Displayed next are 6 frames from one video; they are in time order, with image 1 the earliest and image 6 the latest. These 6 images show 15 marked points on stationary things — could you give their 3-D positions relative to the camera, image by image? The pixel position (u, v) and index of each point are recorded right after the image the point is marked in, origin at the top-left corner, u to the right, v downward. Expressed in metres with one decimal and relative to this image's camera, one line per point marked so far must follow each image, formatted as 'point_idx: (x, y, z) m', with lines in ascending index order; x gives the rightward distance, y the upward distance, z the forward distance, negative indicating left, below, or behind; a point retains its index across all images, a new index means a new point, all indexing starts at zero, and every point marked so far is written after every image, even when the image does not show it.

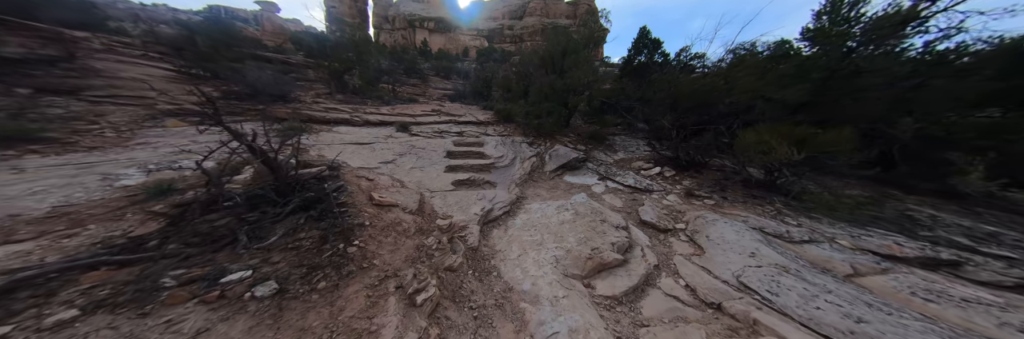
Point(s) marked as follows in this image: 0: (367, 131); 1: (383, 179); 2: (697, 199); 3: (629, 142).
0: (-5.5, +1.3, +8.0) m
1: (-2.8, -0.2, +4.6) m
2: (+3.5, -0.6, +4.0) m
3: (+4.4, +1.0, +8.2) m
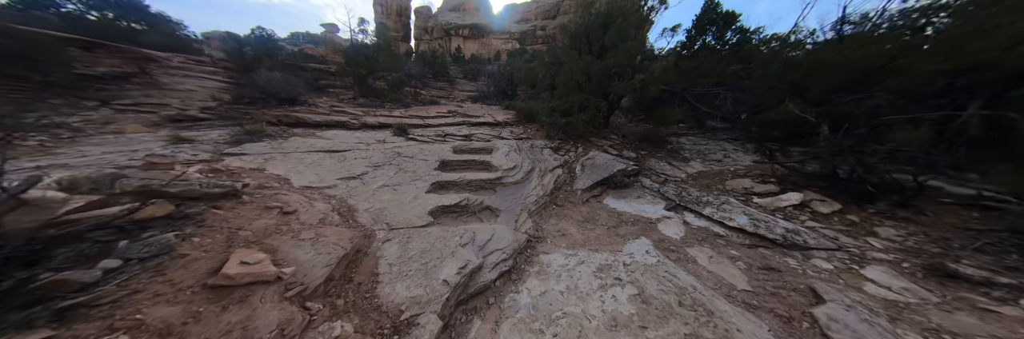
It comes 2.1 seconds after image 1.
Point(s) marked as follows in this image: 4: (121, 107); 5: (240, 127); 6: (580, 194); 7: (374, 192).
0: (-4.9, +1.0, +6.8) m
1: (-2.7, -0.6, +3.0) m
2: (+3.5, -0.9, +1.6) m
3: (+5.0, +0.6, +5.6) m
4: (-13.9, +2.3, +7.8) m
5: (-7.3, +1.2, +5.7) m
6: (+1.4, -0.6, +4.8) m
7: (-2.6, -0.4, +4.0) m
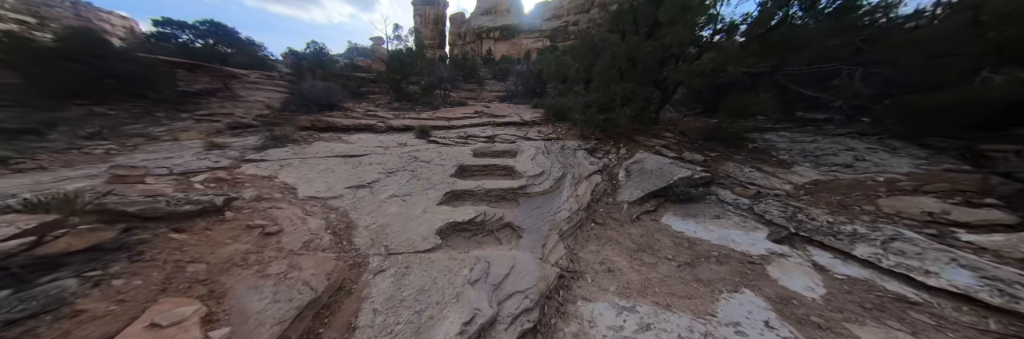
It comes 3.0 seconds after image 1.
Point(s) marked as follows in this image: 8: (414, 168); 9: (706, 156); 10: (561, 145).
0: (-4.1, +0.9, +6.6) m
1: (-2.4, -0.7, +2.6) m
2: (+3.5, -1.0, +0.3) m
3: (+5.6, +0.5, +4.1) m
4: (-12.8, +2.2, +8.9) m
5: (-6.5, +1.0, +5.9) m
6: (+2.0, -0.7, +3.7) m
7: (-2.2, -0.6, +3.5) m
8: (-2.2, 0.0, +4.7) m
9: (+4.0, +0.3, +4.4) m
10: (+1.4, +0.7, +6.3) m
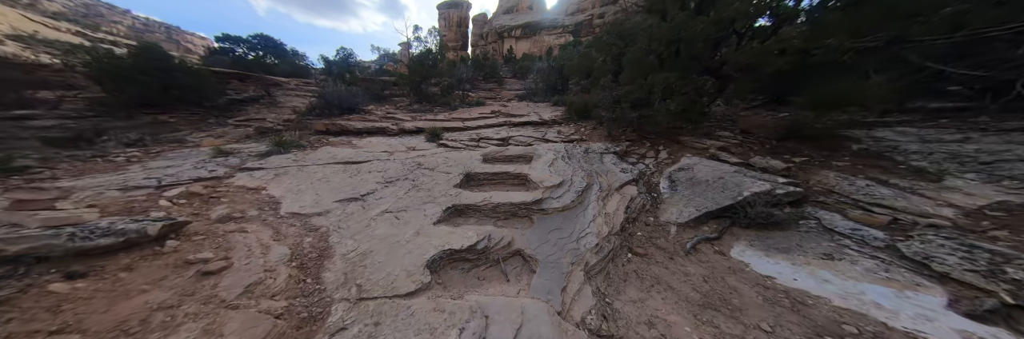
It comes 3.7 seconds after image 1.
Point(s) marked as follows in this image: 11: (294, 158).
0: (-3.6, +0.7, +6.2) m
1: (-2.3, -0.9, +2.1) m
2: (+3.3, -1.2, -0.8) m
3: (+5.7, +0.3, +2.8) m
4: (-12.1, +2.0, +9.3) m
5: (-6.1, +0.9, +5.8) m
6: (+2.1, -0.9, +2.8) m
7: (-2.0, -0.7, +3.0) m
8: (-1.9, -0.2, +4.2) m
9: (+4.3, +0.1, +3.3) m
10: (+1.8, +0.5, +5.4) m
11: (-4.7, +0.2, +4.6) m
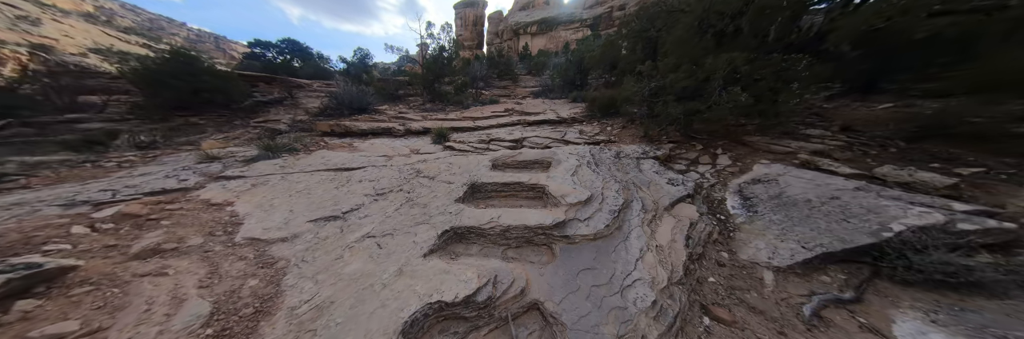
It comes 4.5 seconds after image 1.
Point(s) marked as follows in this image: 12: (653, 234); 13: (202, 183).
0: (-3.2, +0.6, +5.6) m
1: (-2.2, -1.0, +1.4) m
2: (+3.2, -1.4, -1.8) m
3: (+5.9, +0.1, +1.6) m
4: (-11.5, +1.9, +9.3) m
5: (-5.8, +0.7, +5.3) m
6: (+2.3, -1.1, +1.8) m
7: (-1.9, -0.9, +2.3) m
8: (-1.6, -0.3, +3.5) m
9: (+4.4, 0.0, +2.2) m
10: (+2.1, +0.4, +4.4) m
11: (-4.4, +0.1, +4.1) m
12: (+1.6, -0.7, +2.4) m
13: (-4.7, -0.2, +3.3) m
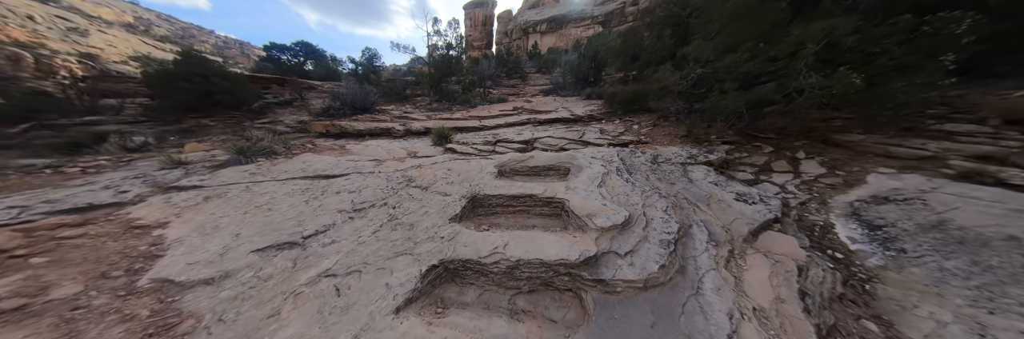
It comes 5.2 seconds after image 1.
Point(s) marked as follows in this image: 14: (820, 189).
0: (-3.0, +0.4, +5.0) m
1: (-2.2, -1.2, +0.7) m
2: (+3.1, -1.5, -2.7) m
3: (+5.9, 0.0, +0.5) m
4: (-11.1, +1.8, +9.0) m
5: (-5.5, +0.6, +4.8) m
6: (+2.3, -1.2, +0.9) m
7: (-1.8, -1.0, +1.6) m
8: (-1.5, -0.4, +2.8) m
9: (+4.5, -0.2, +1.2) m
10: (+2.3, +0.3, +3.6) m
11: (-4.2, 0.0, +3.4) m
12: (+1.7, -0.9, +1.6) m
13: (-4.6, -0.3, +2.7) m
14: (+3.4, -0.1, +2.3) m
